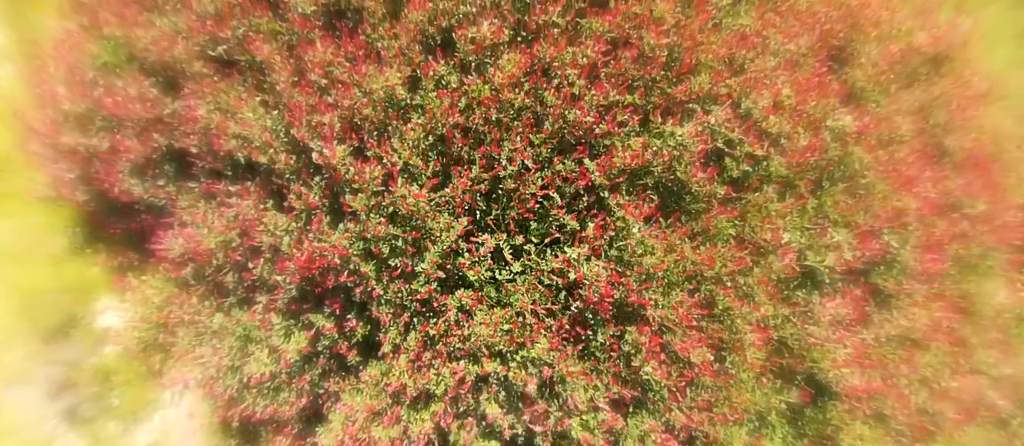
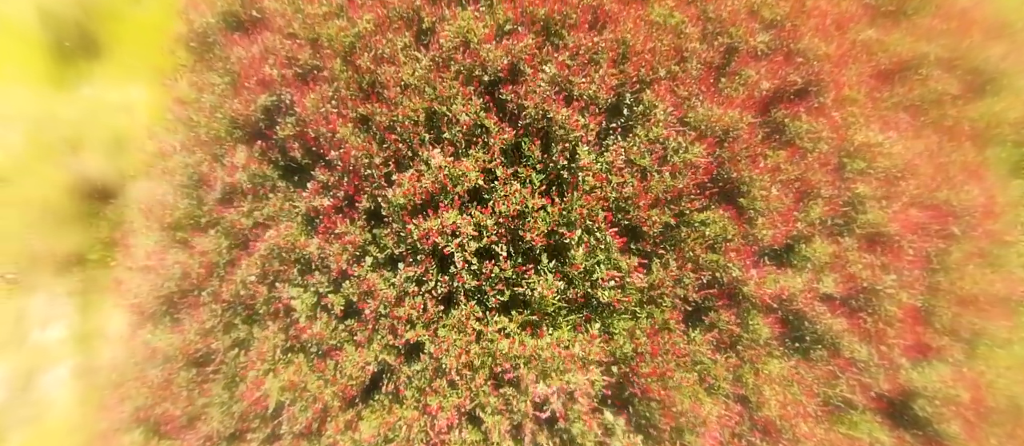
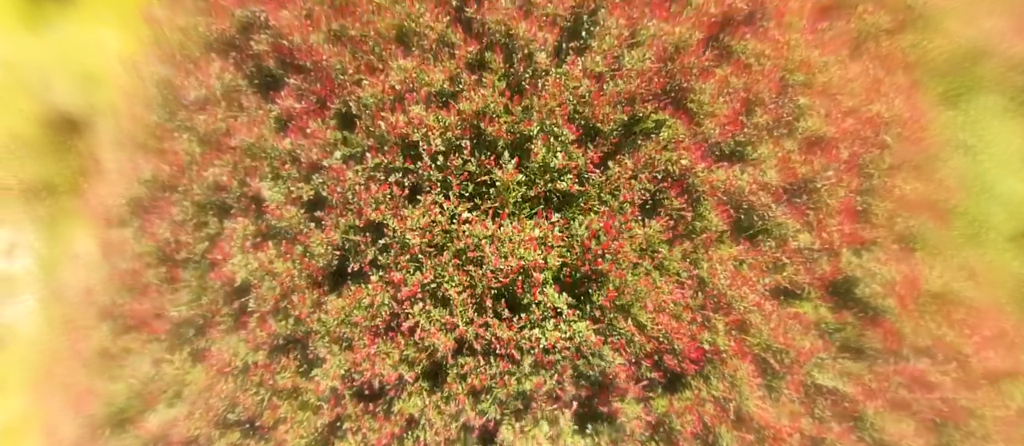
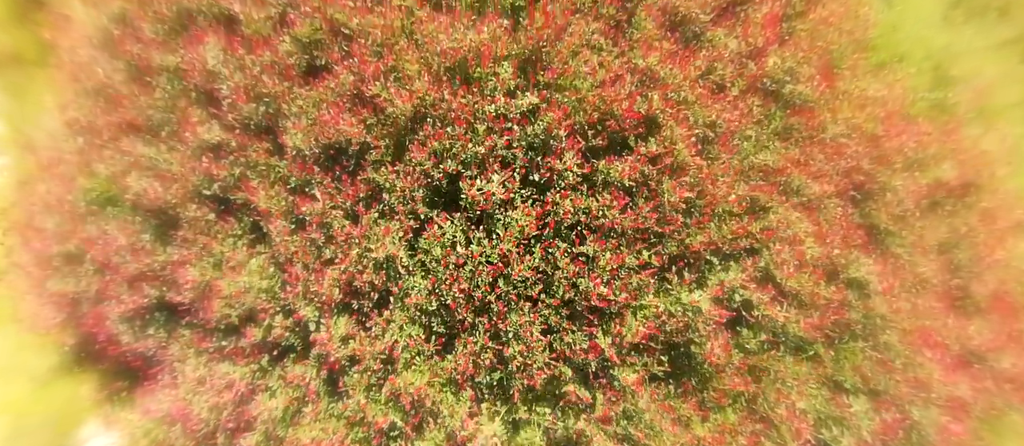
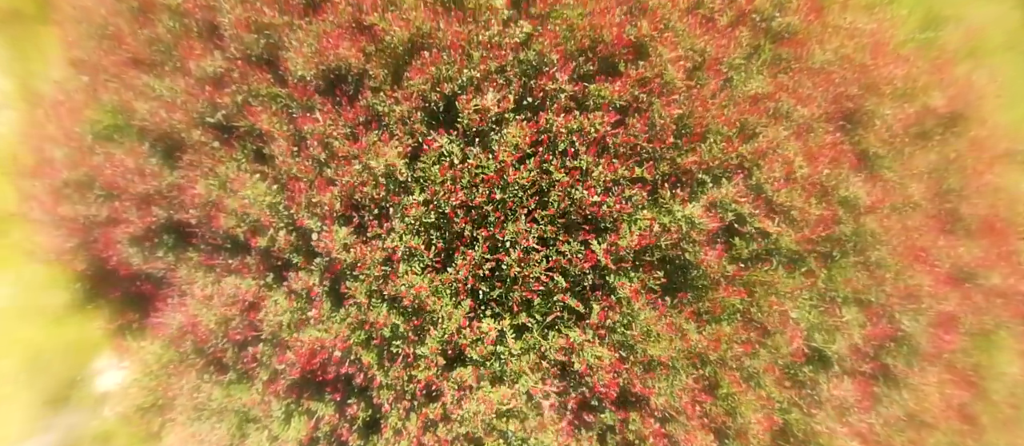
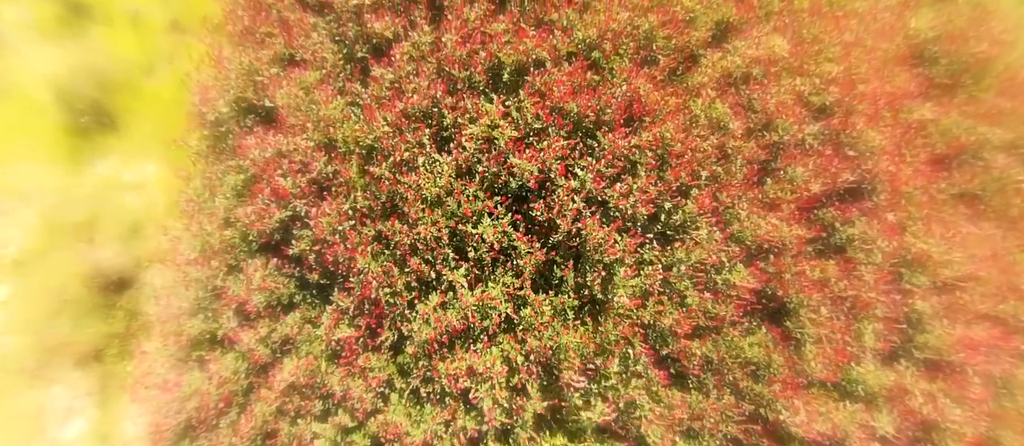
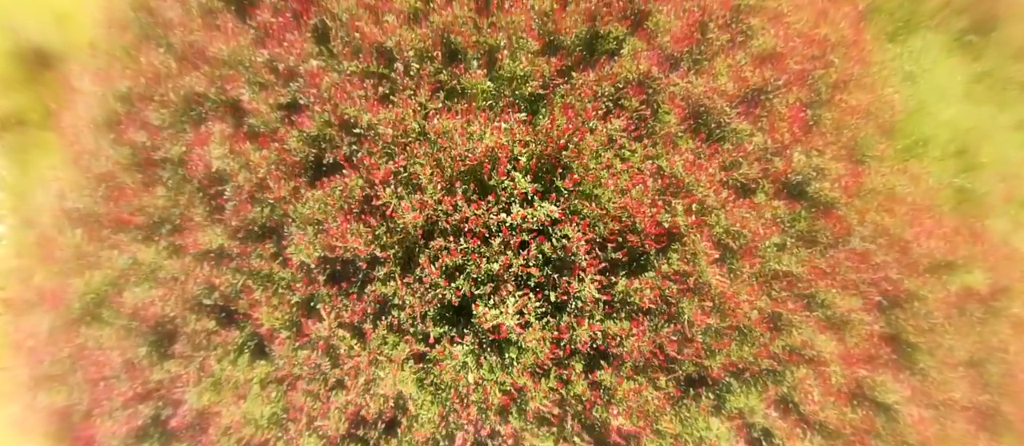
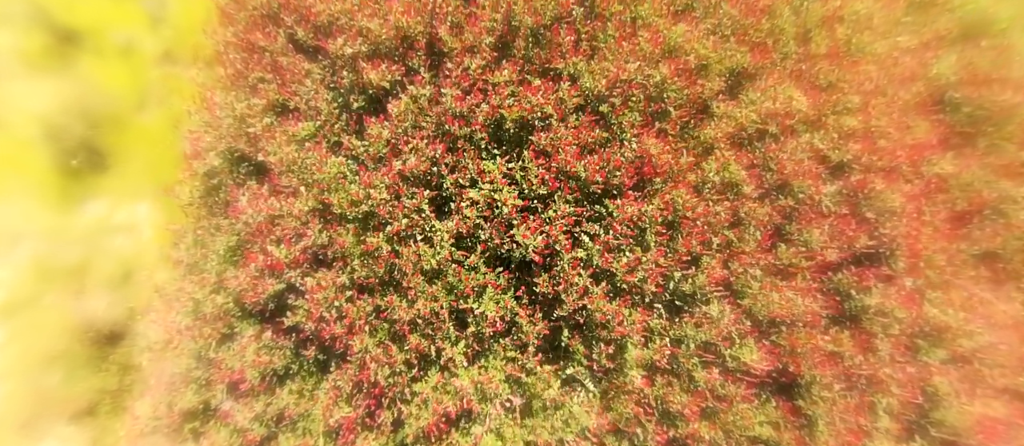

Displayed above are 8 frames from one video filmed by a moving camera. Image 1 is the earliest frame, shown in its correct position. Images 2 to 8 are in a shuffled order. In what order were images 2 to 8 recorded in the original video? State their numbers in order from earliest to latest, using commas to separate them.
5, 4, 7, 3, 2, 6, 8
